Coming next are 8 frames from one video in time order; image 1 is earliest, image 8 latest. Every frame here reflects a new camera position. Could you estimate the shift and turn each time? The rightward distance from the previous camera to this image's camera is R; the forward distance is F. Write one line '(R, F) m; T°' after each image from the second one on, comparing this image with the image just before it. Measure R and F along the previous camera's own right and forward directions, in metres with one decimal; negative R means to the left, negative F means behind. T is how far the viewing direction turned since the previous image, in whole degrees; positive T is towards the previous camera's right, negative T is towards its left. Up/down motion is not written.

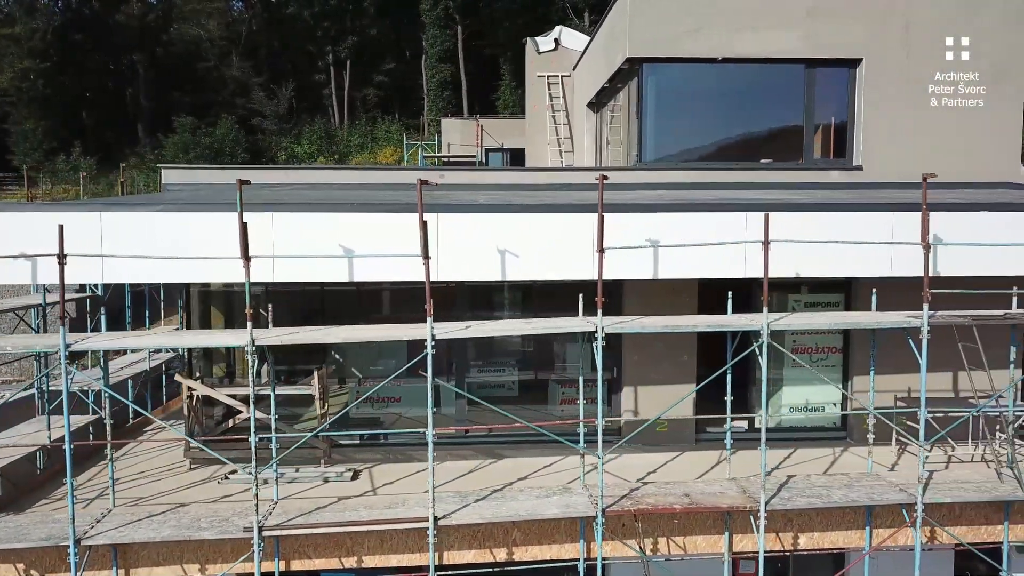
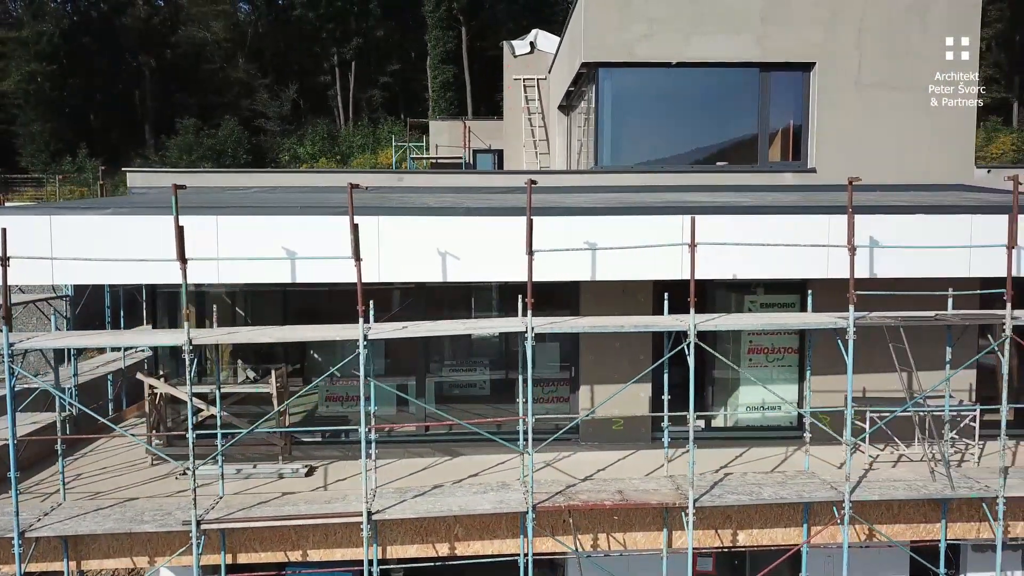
(+0.5, -0.1) m; -1°
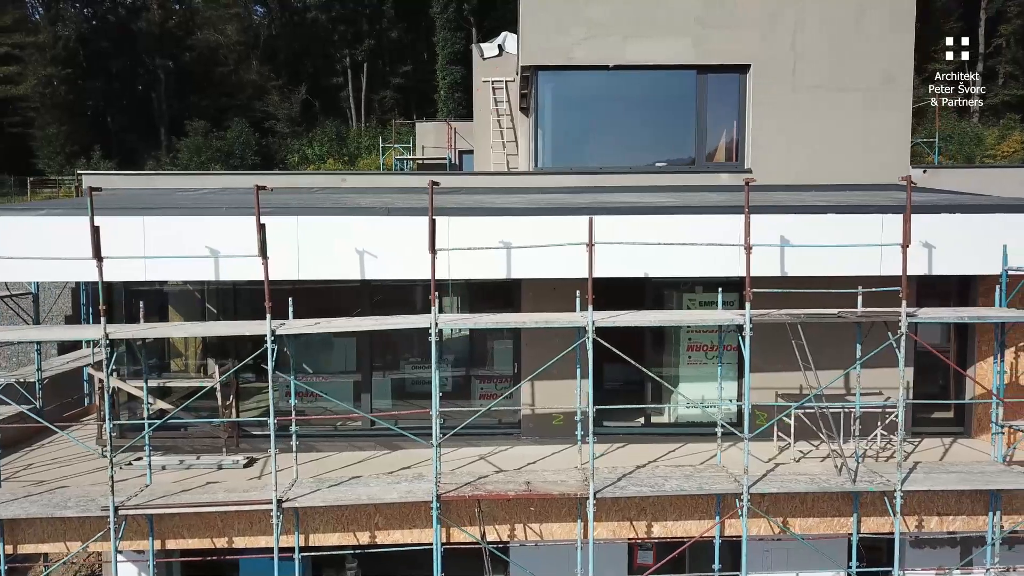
(+0.8, -0.2) m; -2°
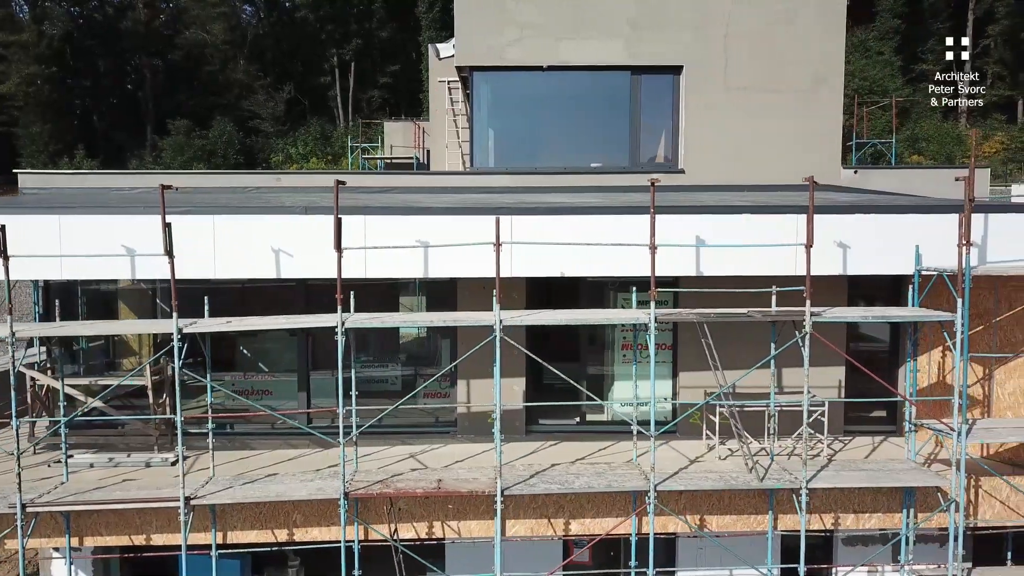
(+0.6, 0.0) m; 0°
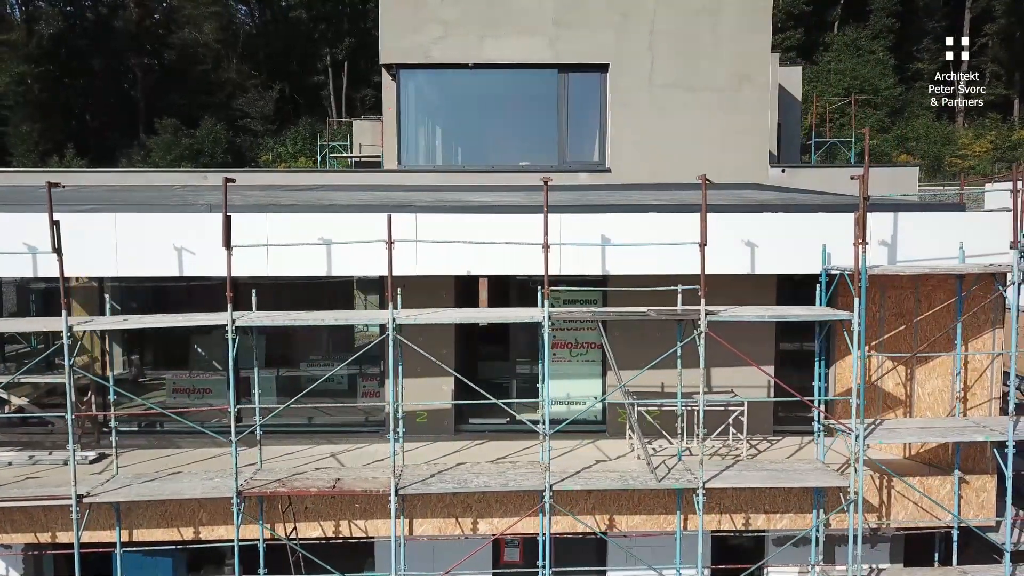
(+0.7, 0.0) m; 0°
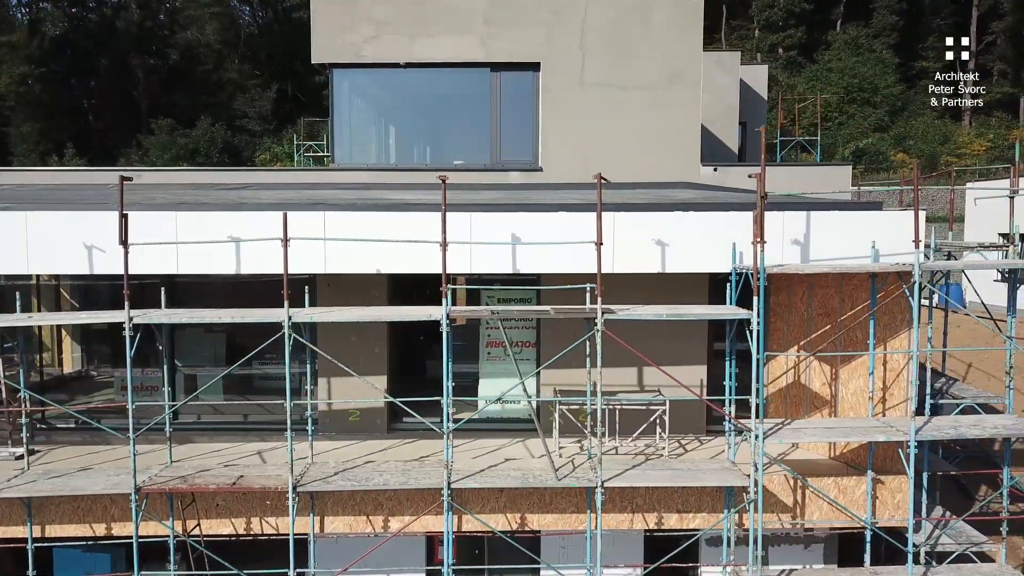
(+0.8, 0.0) m; -1°
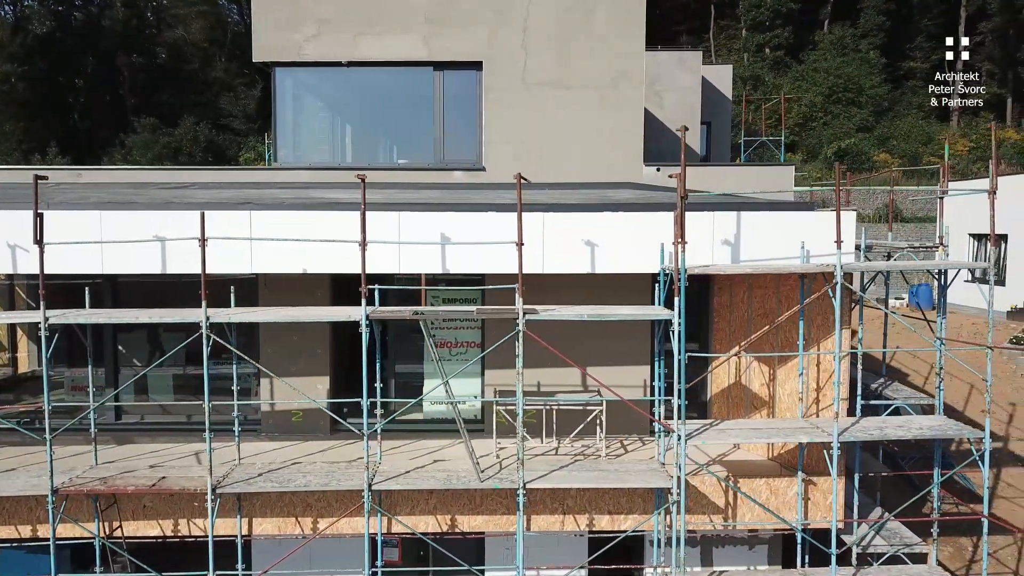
(+0.5, 0.0) m; 0°
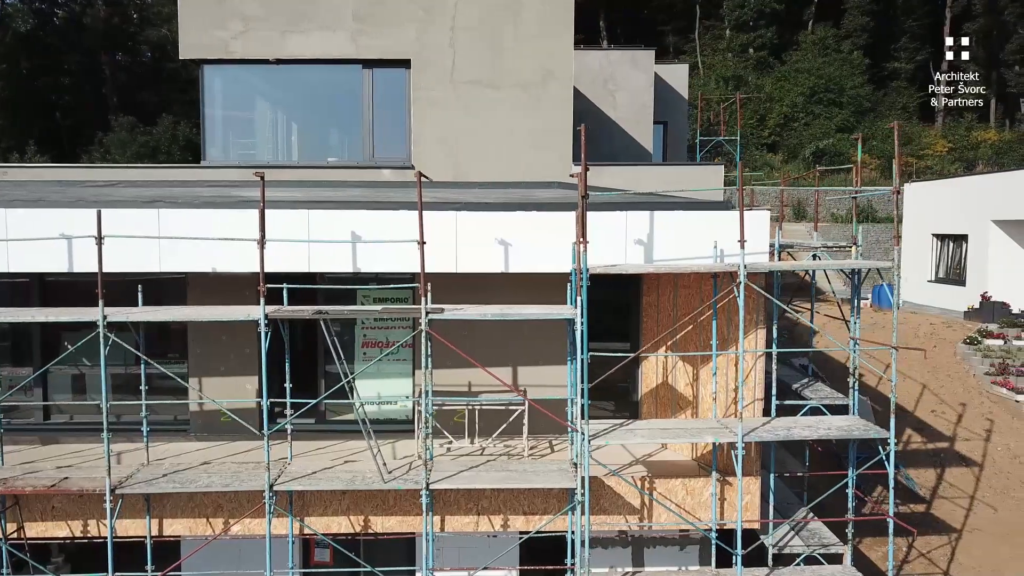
(+0.6, 0.0) m; 0°
